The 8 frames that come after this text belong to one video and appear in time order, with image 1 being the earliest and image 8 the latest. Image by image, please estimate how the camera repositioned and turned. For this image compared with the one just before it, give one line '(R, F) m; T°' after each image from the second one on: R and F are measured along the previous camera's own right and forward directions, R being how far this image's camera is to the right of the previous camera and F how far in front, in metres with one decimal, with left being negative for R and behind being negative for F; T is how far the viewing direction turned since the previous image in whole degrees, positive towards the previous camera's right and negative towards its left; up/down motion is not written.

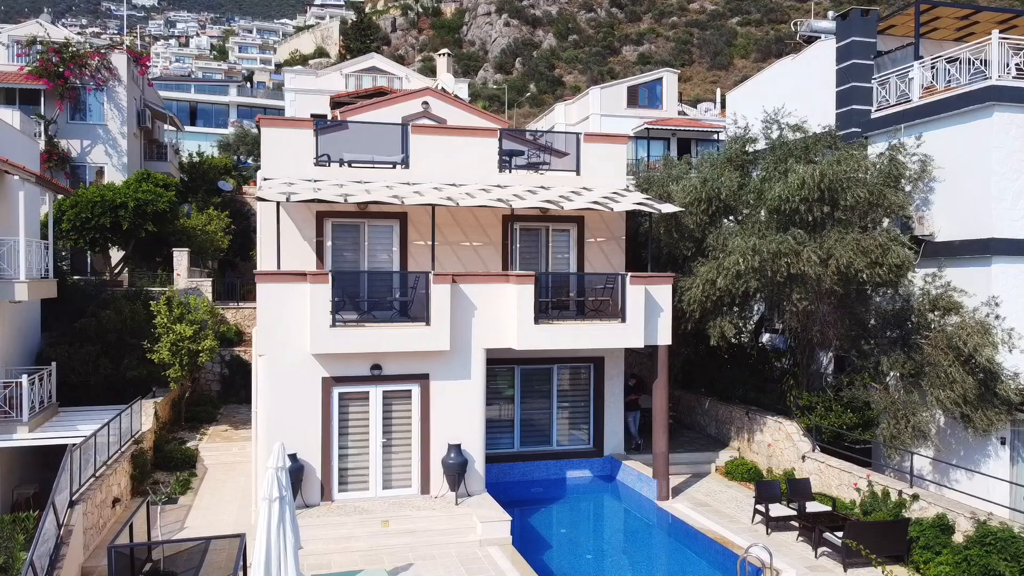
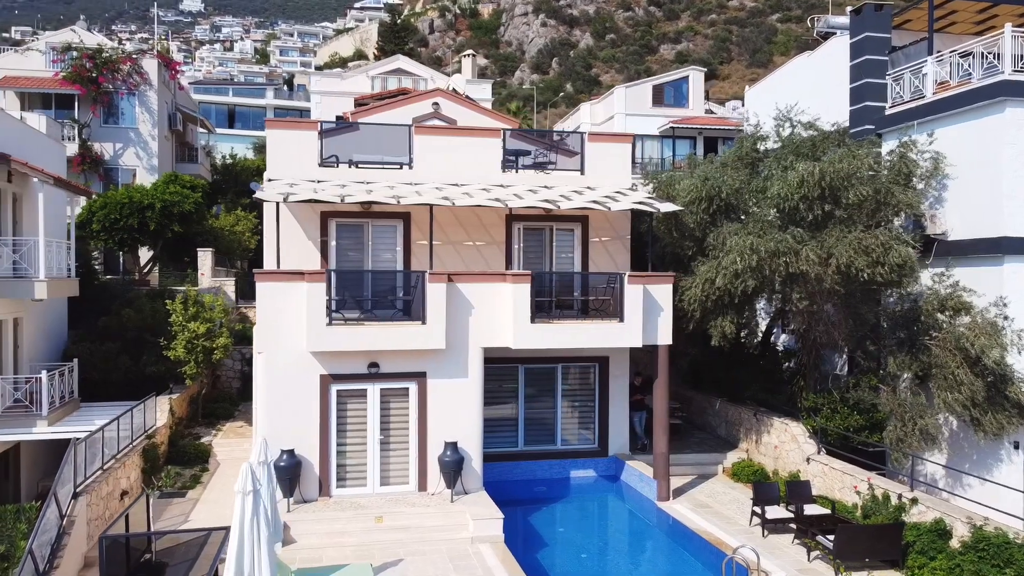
(+0.7, 0.0) m; -2°
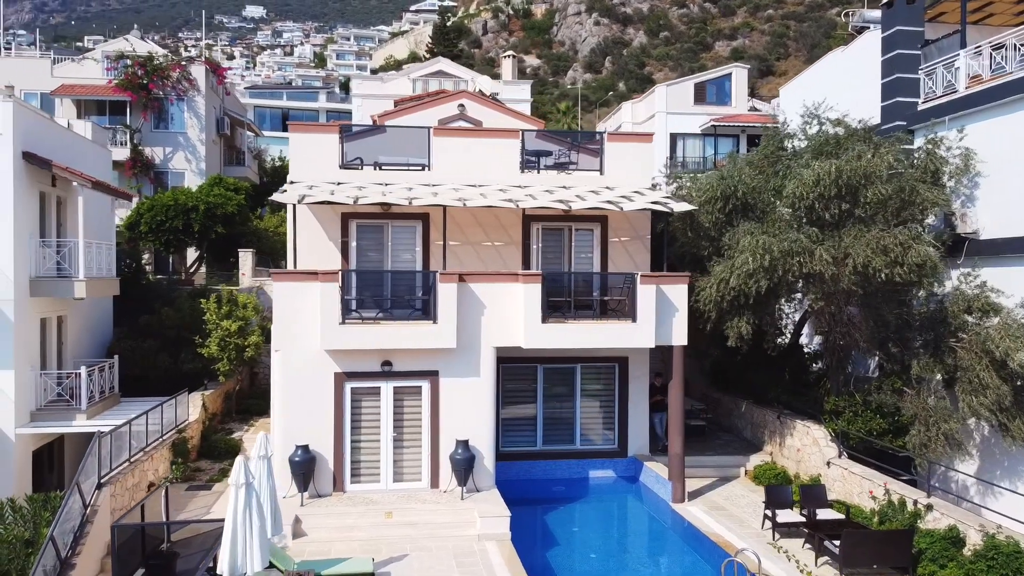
(+0.7, -0.1) m; -4°
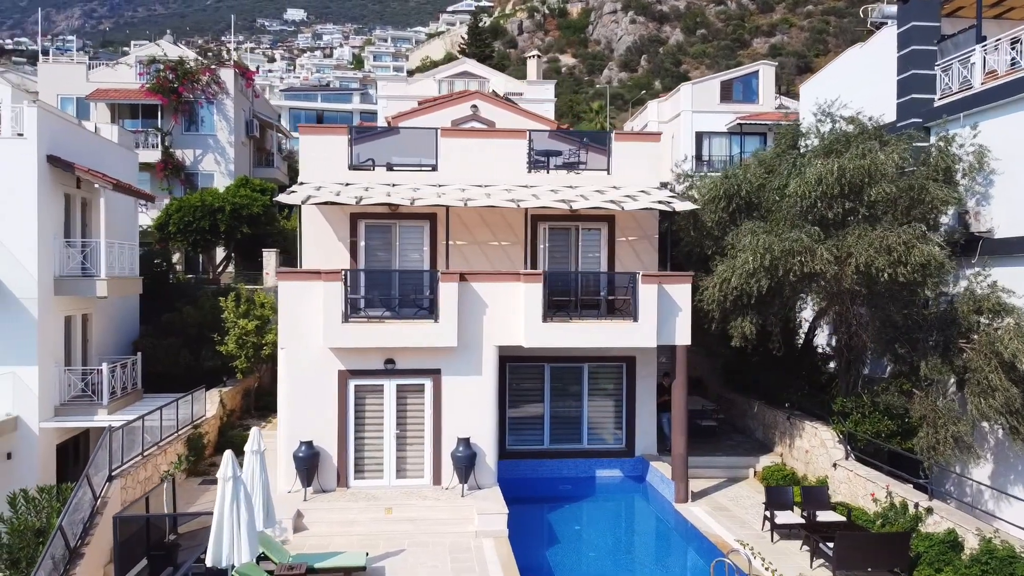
(+0.6, -0.1) m; -2°
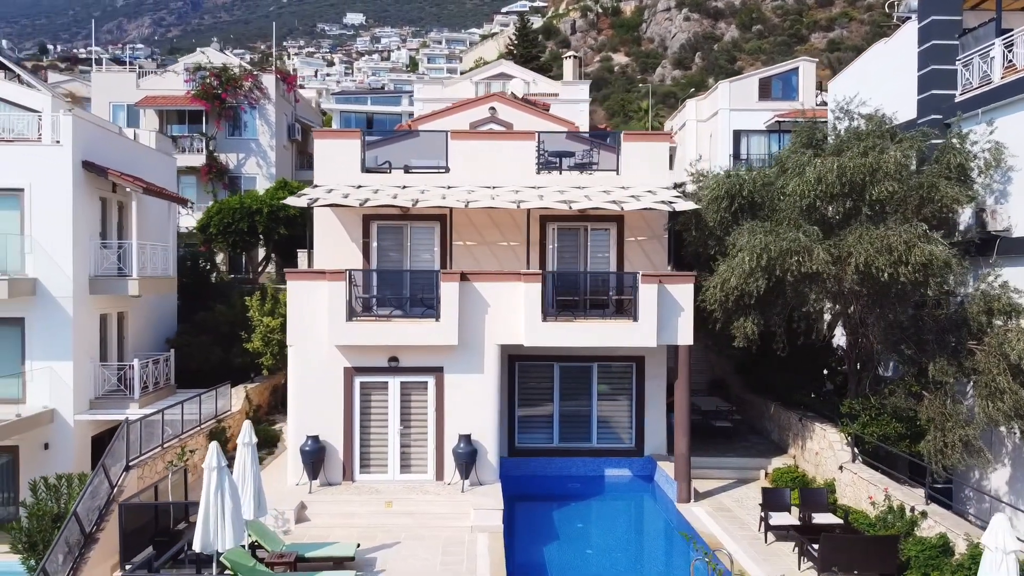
(+0.9, -0.2) m; -4°
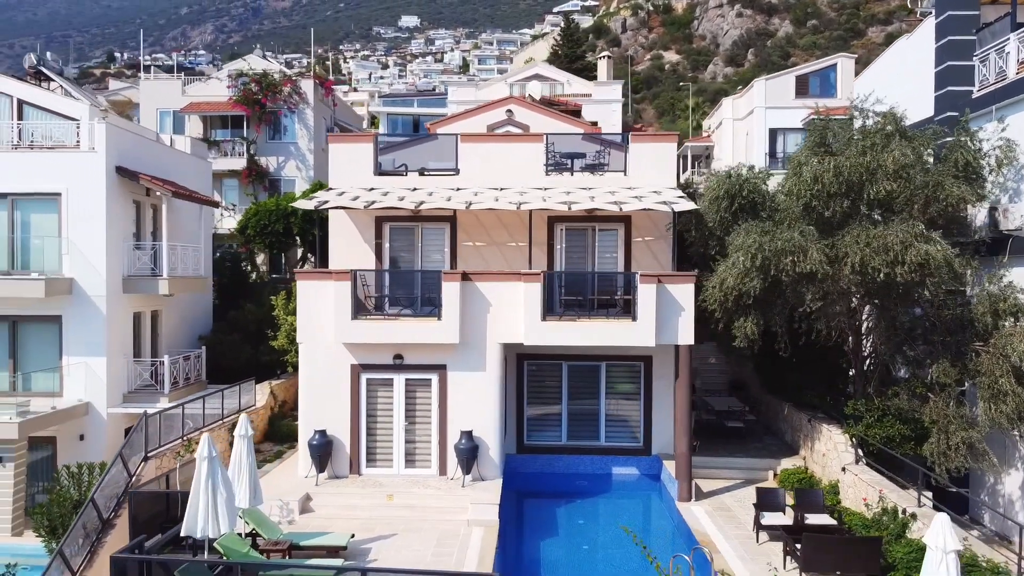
(+0.9, -0.3) m; -3°
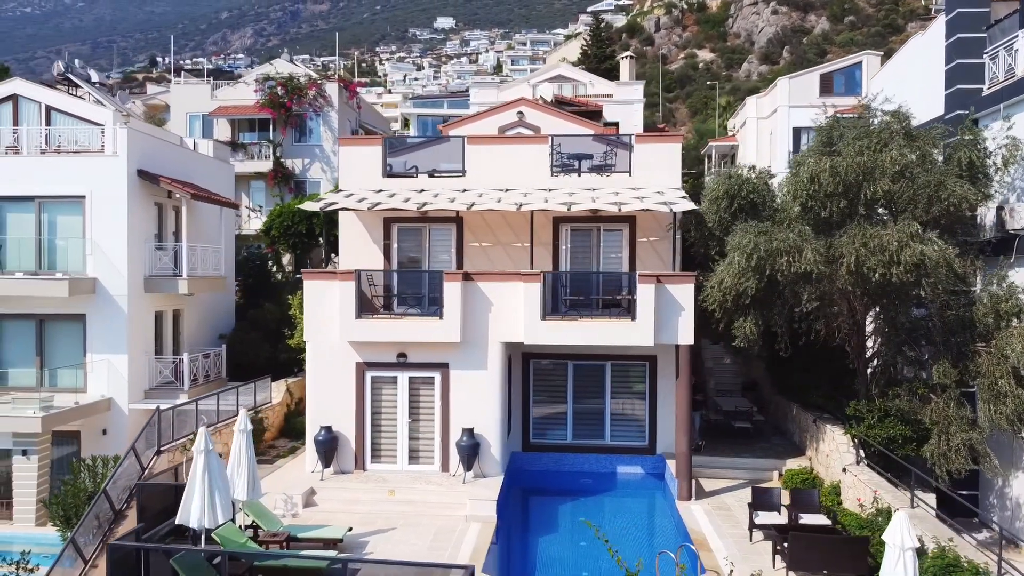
(+0.6, -0.2) m; -2°
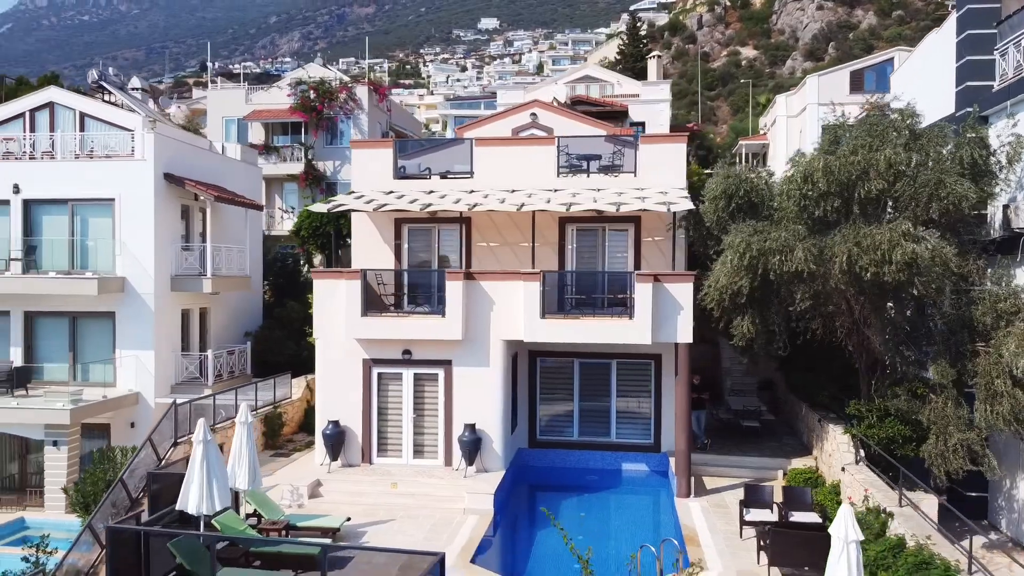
(+0.8, -0.3) m; -3°
